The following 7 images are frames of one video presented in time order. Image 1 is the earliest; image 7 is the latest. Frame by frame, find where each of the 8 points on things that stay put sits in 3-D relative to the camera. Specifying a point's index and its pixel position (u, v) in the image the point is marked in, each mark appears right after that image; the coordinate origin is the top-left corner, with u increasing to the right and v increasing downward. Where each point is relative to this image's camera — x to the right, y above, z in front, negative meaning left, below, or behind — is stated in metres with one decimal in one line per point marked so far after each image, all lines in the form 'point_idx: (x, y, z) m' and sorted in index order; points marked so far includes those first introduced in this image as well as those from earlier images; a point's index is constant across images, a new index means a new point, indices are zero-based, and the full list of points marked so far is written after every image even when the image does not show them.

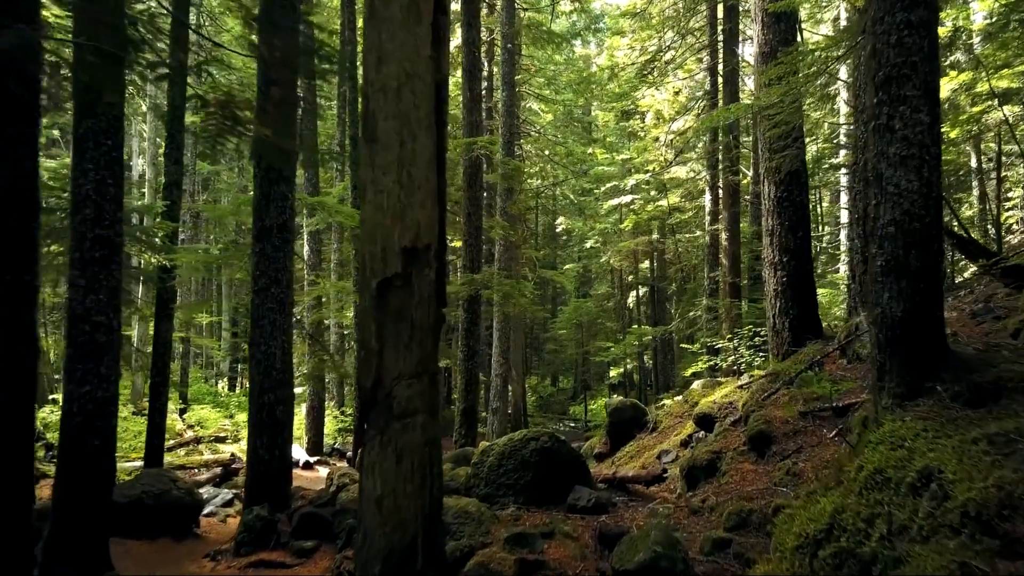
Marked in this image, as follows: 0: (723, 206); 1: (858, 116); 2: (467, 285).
0: (+5.6, +2.2, +16.3) m
1: (+5.0, +2.5, +8.9) m
2: (-0.8, 0.0, +10.8) m
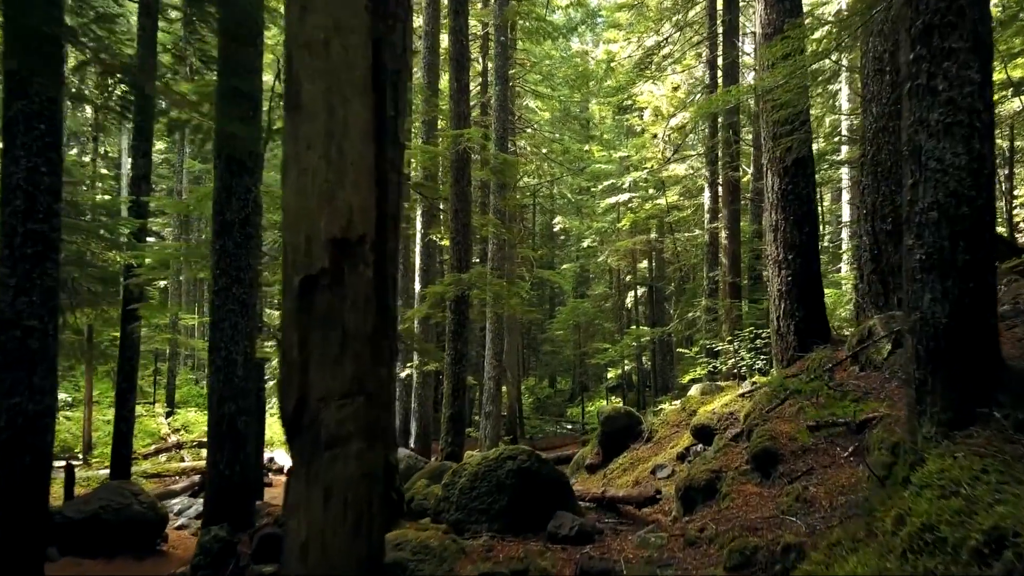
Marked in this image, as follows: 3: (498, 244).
0: (+5.5, +2.2, +15.8) m
1: (+4.9, +2.5, +8.4) m
2: (-1.0, 0.0, +10.3) m
3: (-0.4, +1.3, +17.5) m
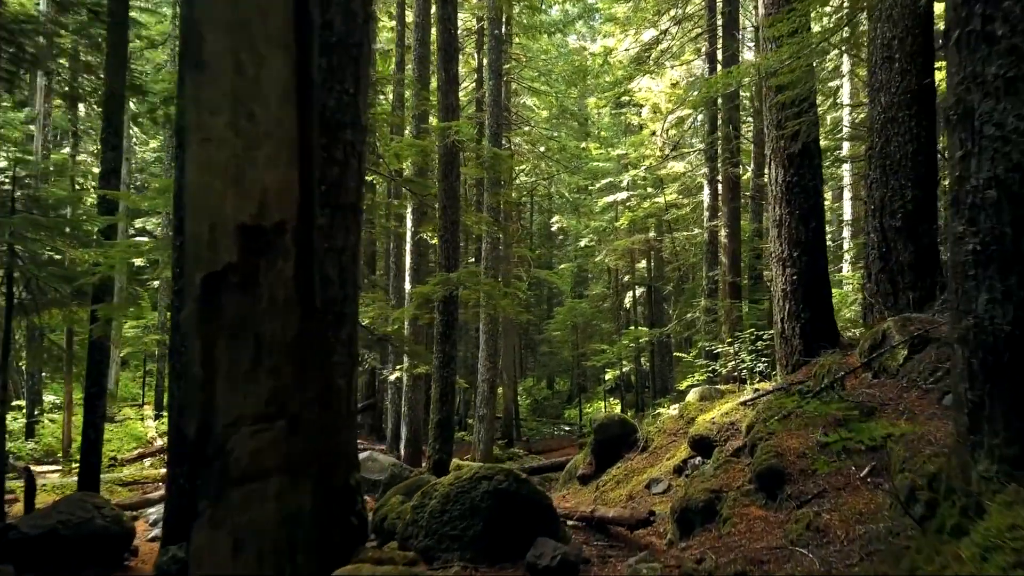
0: (+5.3, +2.2, +15.4) m
1: (+4.7, +2.5, +8.0) m
2: (-1.1, 0.0, +9.9) m
3: (-0.6, +1.3, +17.1) m
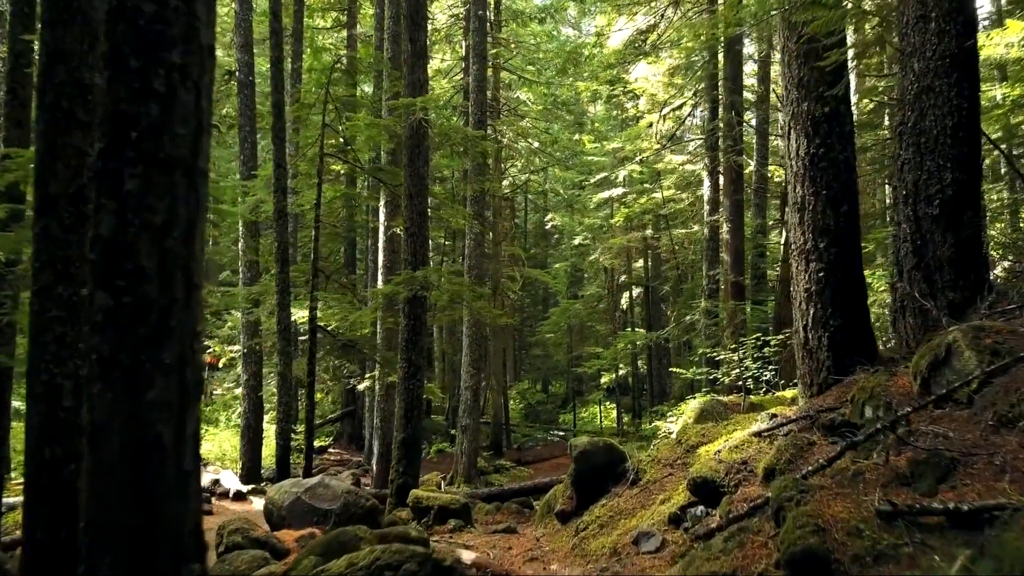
0: (+4.9, +2.2, +14.2) m
1: (+4.4, +2.5, +6.8) m
2: (-1.5, 0.0, +8.7) m
3: (-0.9, +1.3, +15.9) m
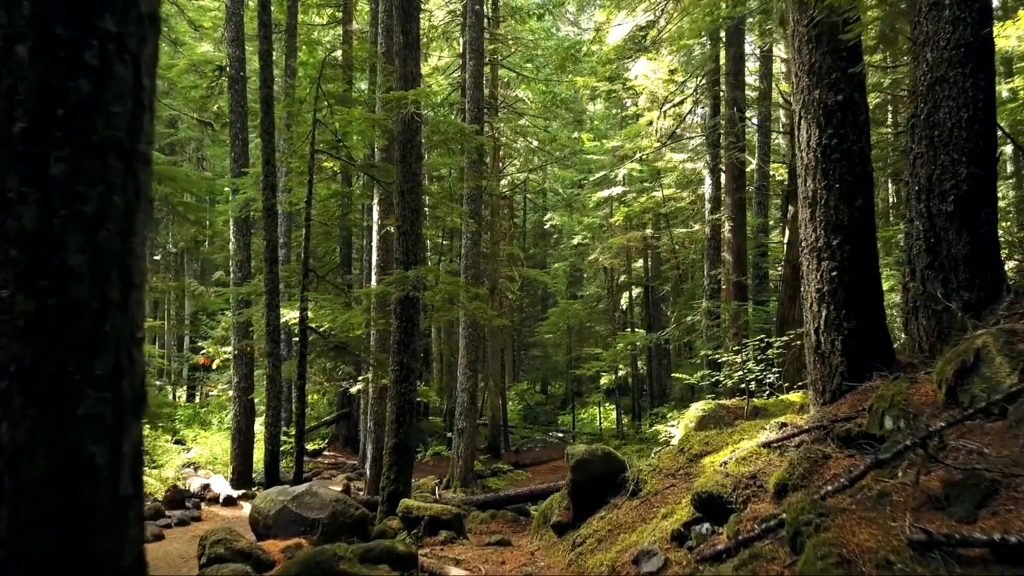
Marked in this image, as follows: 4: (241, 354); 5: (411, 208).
0: (+4.9, +2.2, +13.9) m
1: (+4.3, +2.5, +6.5) m
2: (-1.6, 0.0, +8.4) m
3: (-1.0, +1.3, +15.6) m
4: (-5.7, -1.4, +12.8) m
5: (-1.4, +1.1, +8.7) m
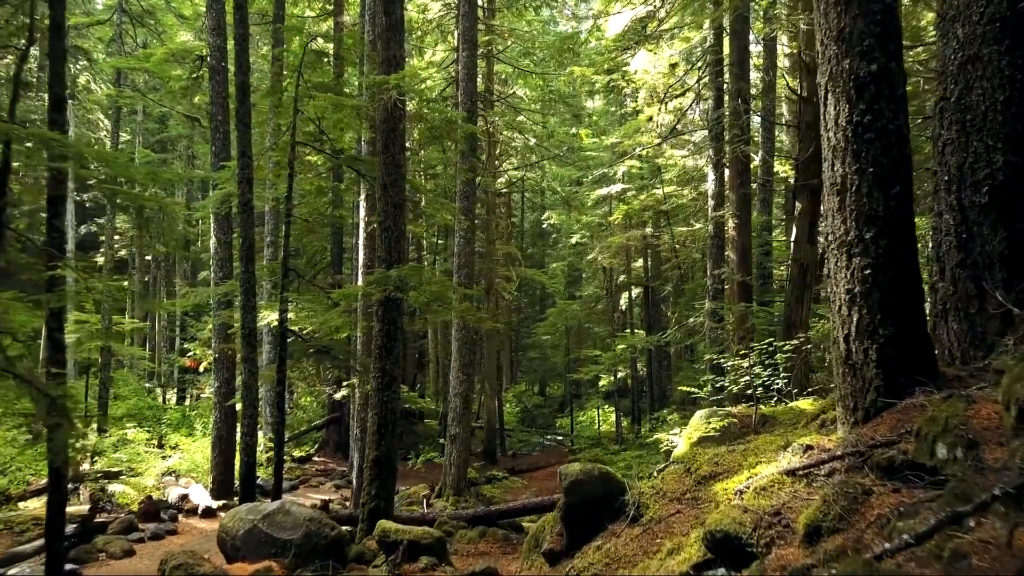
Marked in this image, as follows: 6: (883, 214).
0: (+4.7, +2.2, +13.3) m
1: (+4.2, +2.5, +5.9) m
2: (-1.7, 0.0, +7.8) m
3: (-1.1, +1.2, +15.0) m
4: (-5.8, -1.4, +12.2) m
5: (-1.6, +1.1, +8.1) m
6: (+2.7, +0.5, +4.5) m
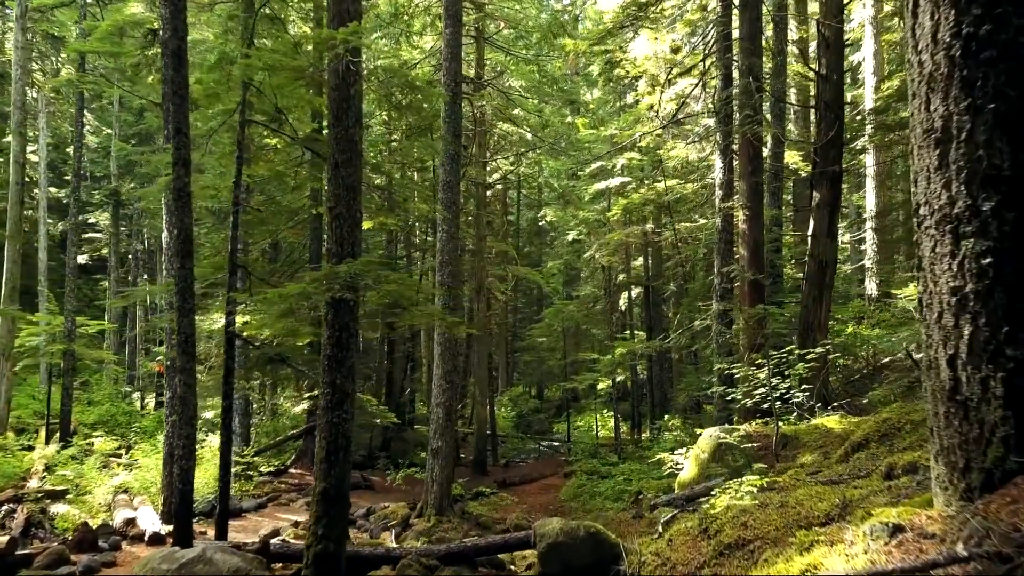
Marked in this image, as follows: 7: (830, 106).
0: (+4.5, +2.2, +12.1) m
1: (+3.9, +2.5, +4.7) m
2: (-1.9, +0.1, +6.5) m
3: (-1.4, +1.3, +13.7) m
4: (-6.1, -1.4, +11.0) m
5: (-1.8, +1.1, +6.8) m
6: (+2.4, +0.5, +3.2) m
7: (+5.2, +3.0, +9.9) m
